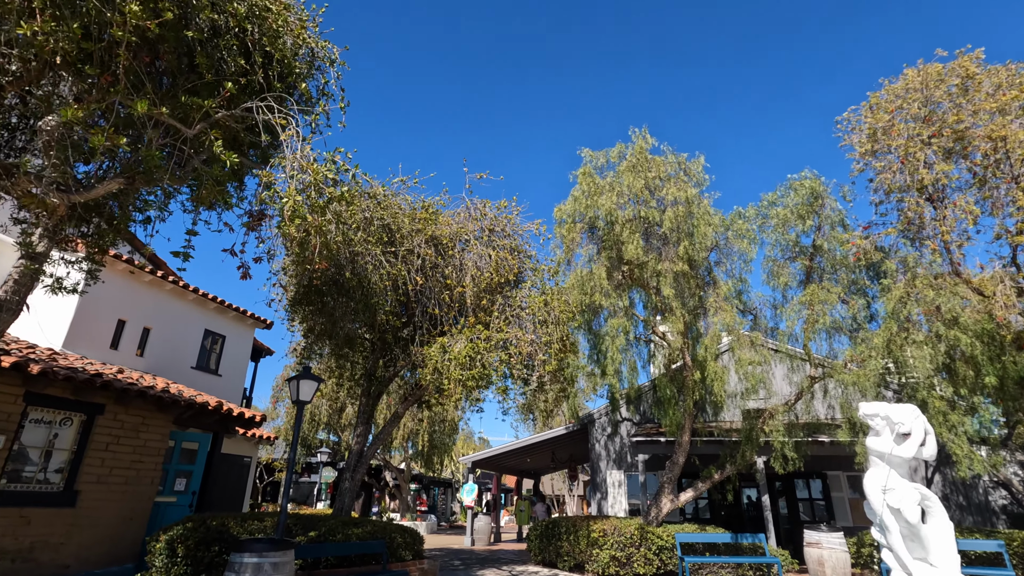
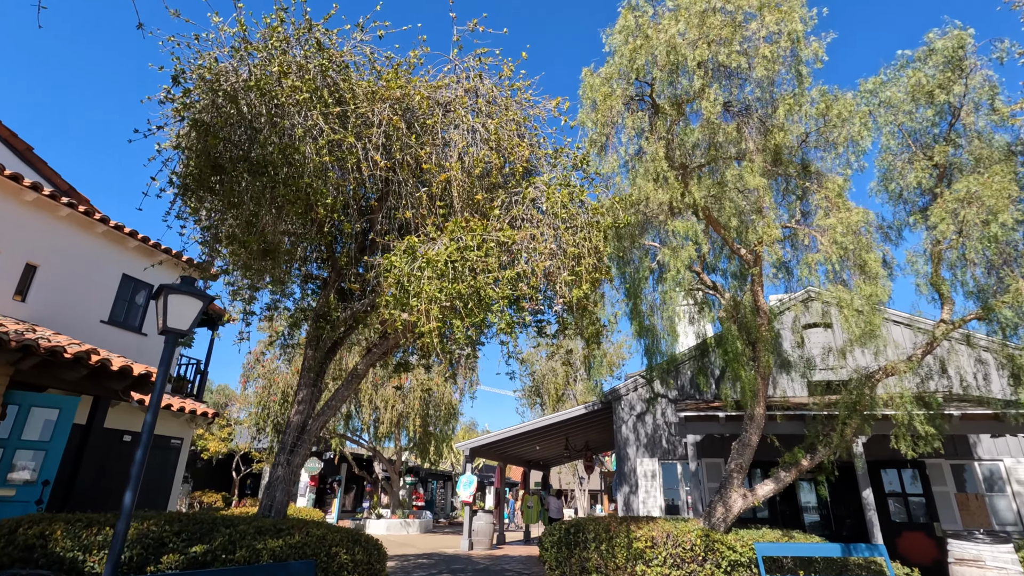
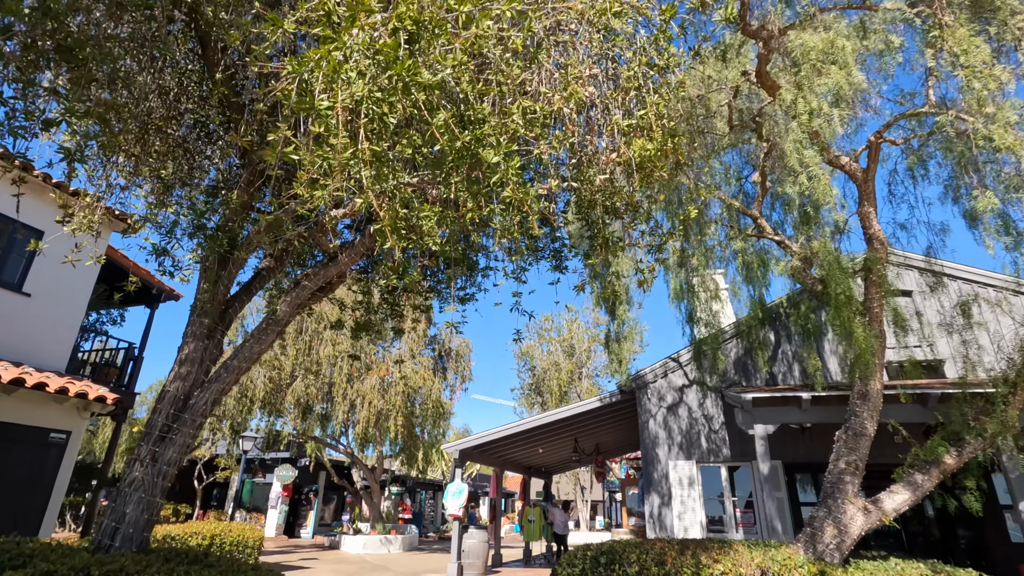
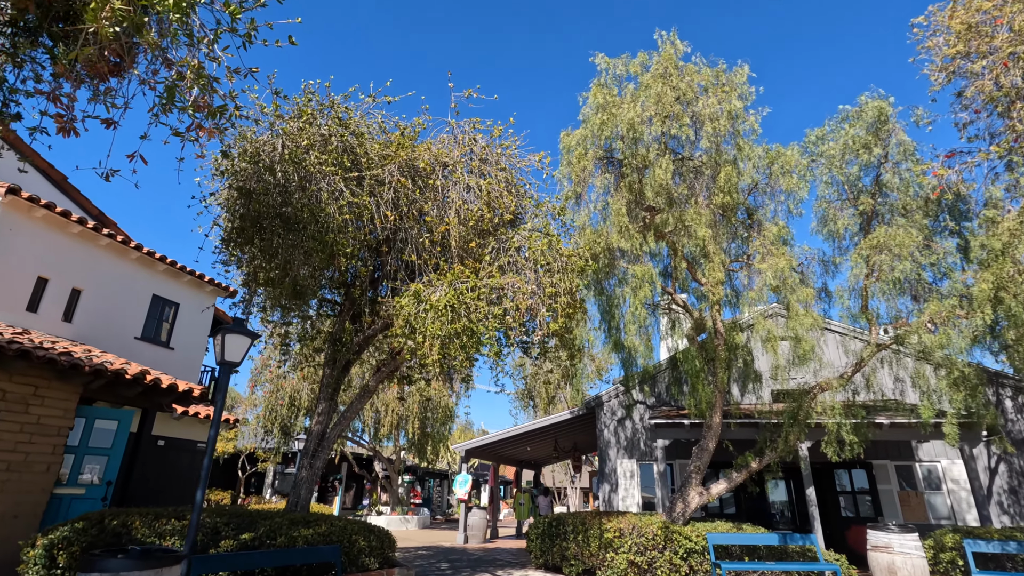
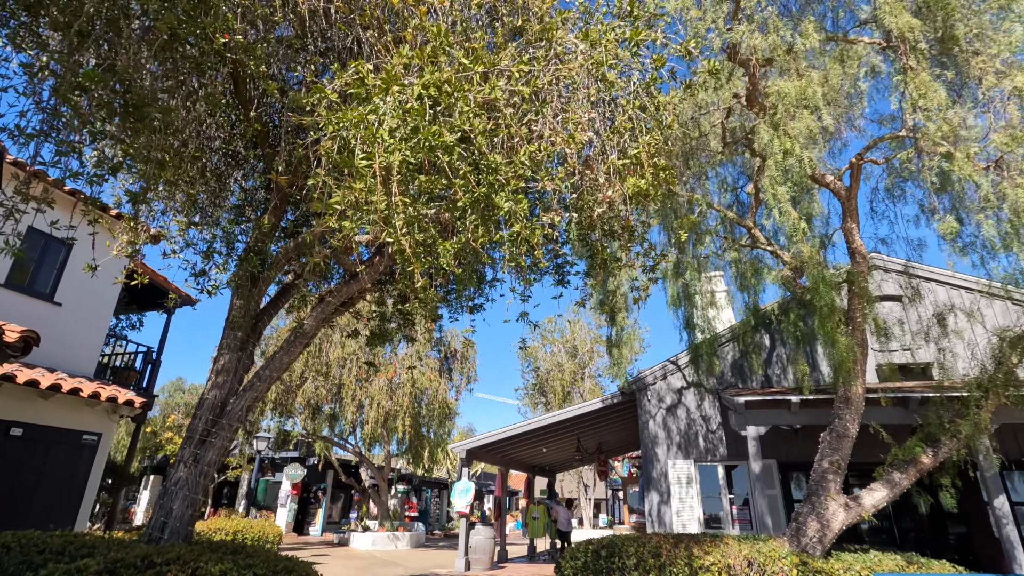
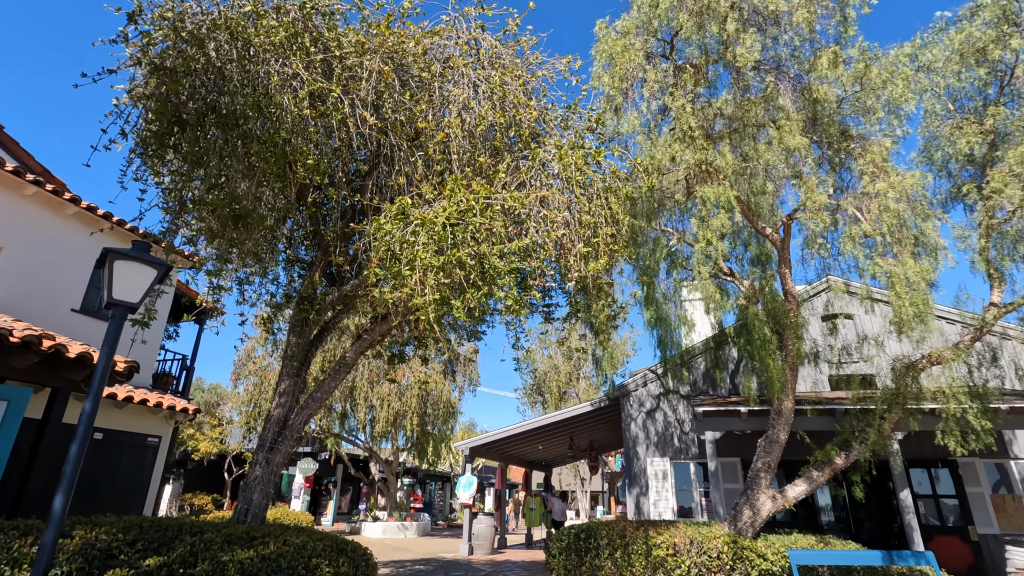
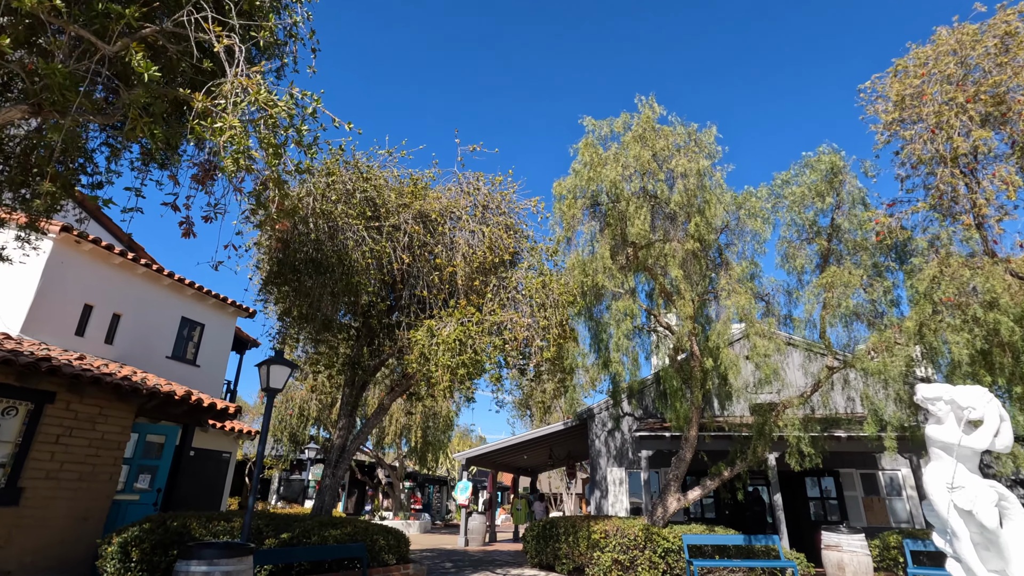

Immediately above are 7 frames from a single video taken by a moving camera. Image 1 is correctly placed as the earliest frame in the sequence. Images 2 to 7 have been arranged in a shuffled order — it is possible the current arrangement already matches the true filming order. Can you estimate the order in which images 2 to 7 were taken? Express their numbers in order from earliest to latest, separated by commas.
7, 4, 2, 6, 5, 3
